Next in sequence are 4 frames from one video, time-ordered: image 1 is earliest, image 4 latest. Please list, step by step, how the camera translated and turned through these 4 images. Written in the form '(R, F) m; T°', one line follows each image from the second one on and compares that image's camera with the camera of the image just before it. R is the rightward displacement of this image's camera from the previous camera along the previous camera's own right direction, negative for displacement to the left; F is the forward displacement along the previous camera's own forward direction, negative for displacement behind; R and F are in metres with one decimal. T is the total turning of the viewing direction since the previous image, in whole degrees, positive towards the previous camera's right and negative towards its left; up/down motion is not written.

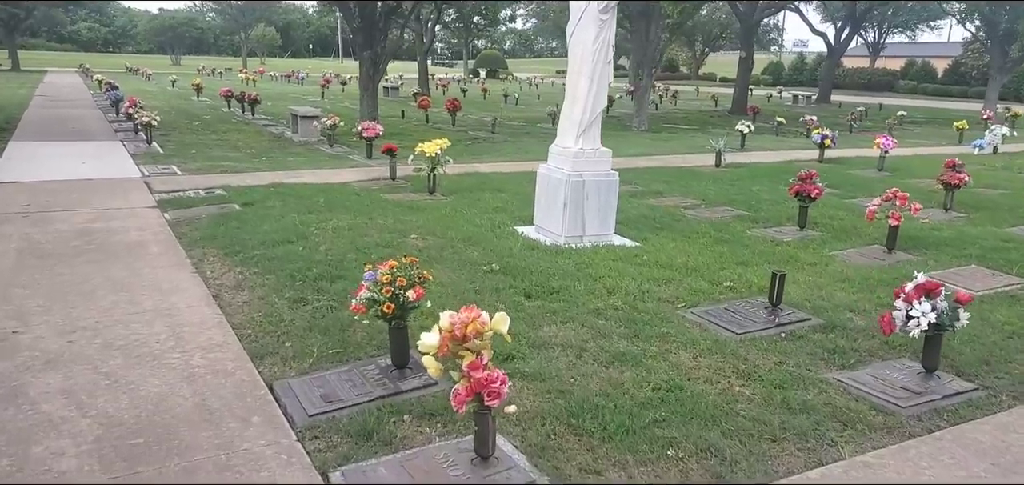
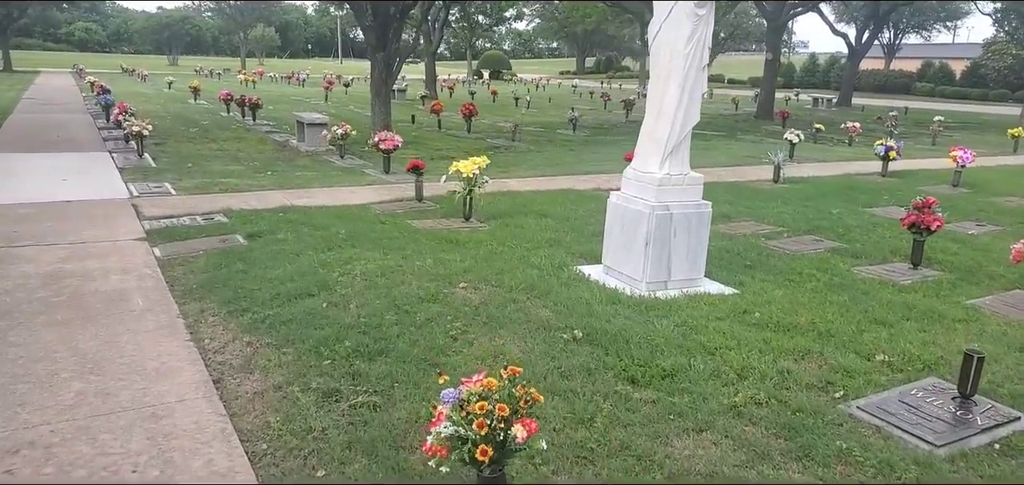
(-0.5, +1.2) m; 0°
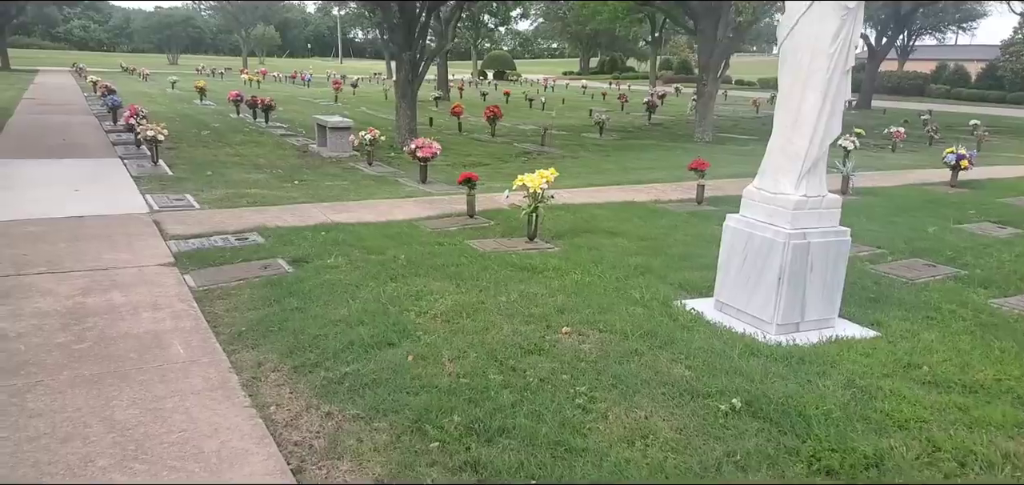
(-0.7, +0.8) m; 0°
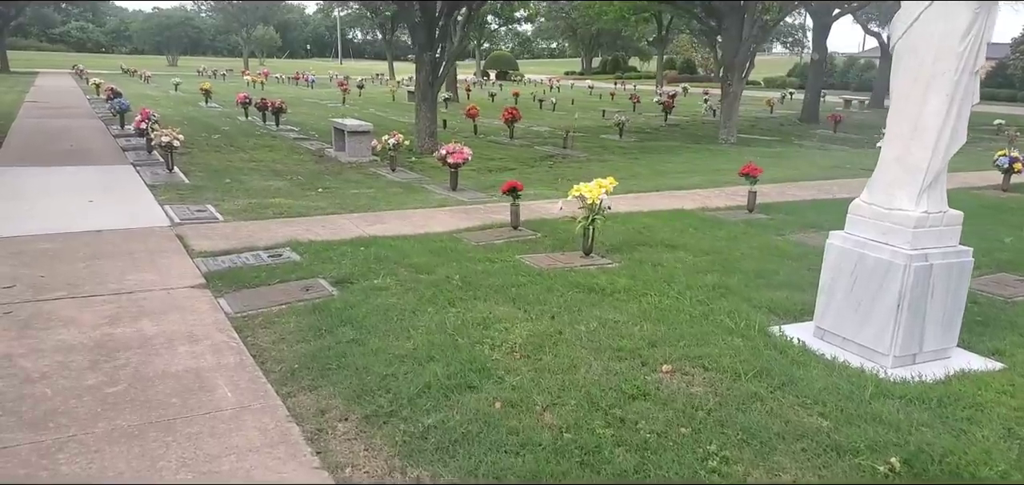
(-0.5, +0.5) m; 0°
